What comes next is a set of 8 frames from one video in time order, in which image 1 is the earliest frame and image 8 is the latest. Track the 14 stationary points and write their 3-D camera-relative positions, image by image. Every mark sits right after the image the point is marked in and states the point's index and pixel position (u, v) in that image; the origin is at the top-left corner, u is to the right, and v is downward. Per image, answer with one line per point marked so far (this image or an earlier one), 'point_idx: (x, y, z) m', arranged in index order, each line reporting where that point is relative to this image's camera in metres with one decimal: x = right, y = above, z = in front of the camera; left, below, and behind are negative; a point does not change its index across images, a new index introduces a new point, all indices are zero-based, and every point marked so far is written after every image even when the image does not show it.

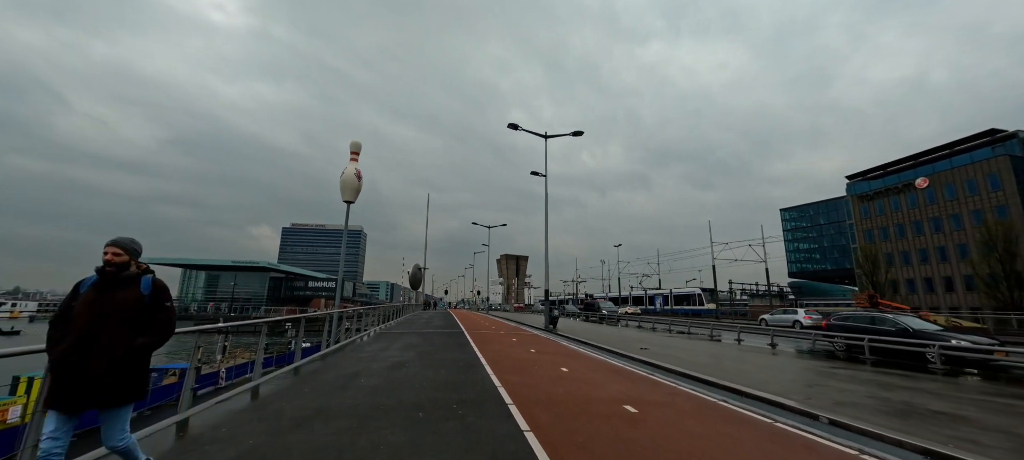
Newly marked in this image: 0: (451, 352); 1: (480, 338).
0: (-1.5, -3.0, +9.5) m
1: (-0.9, -3.7, +13.2) m
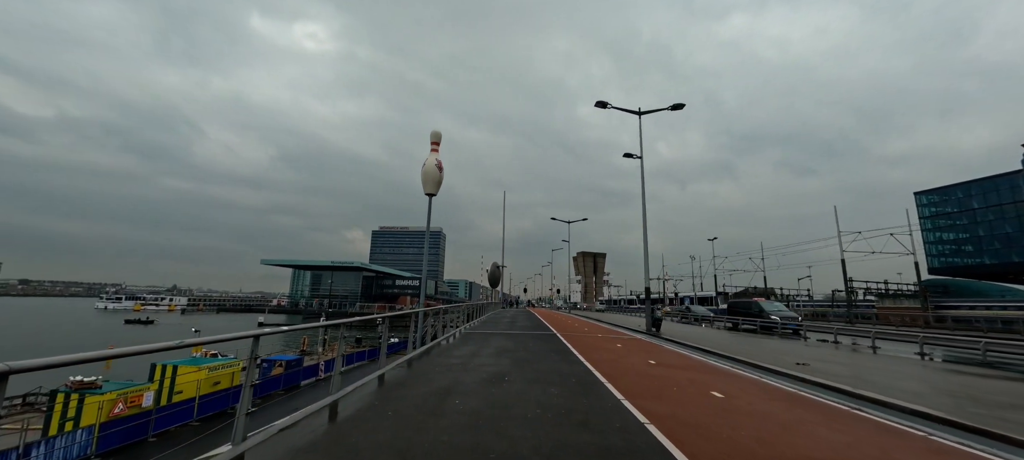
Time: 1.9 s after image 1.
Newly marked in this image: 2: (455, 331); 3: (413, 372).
0: (+0.8, -2.6, +7.9) m
1: (+2.1, -3.3, +11.4) m
2: (-2.2, -3.9, +15.0) m
3: (-1.7, -2.4, +6.7) m
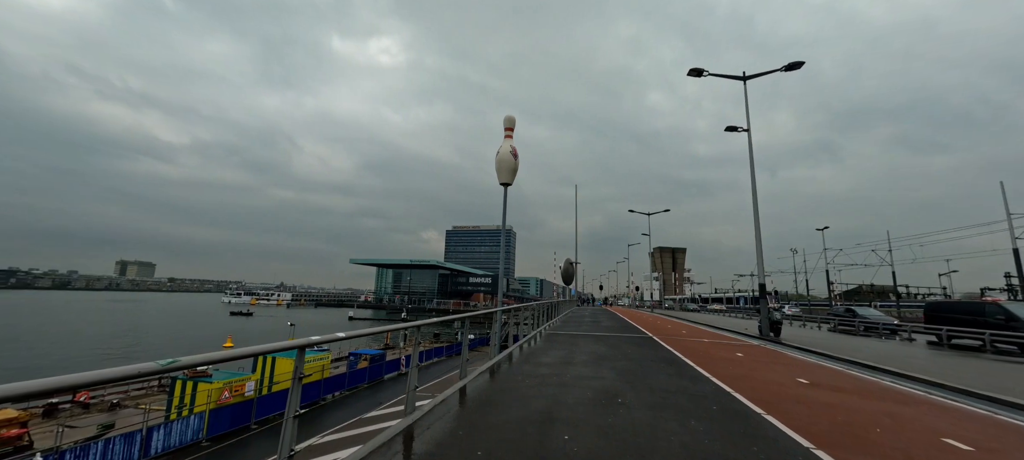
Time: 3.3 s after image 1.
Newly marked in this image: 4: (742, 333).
0: (+2.5, -2.3, +6.3) m
1: (+4.4, -3.0, +9.6) m
2: (+0.8, -3.6, +13.8) m
3: (-0.2, -2.2, +5.5) m
4: (+8.8, -3.9, +14.9) m
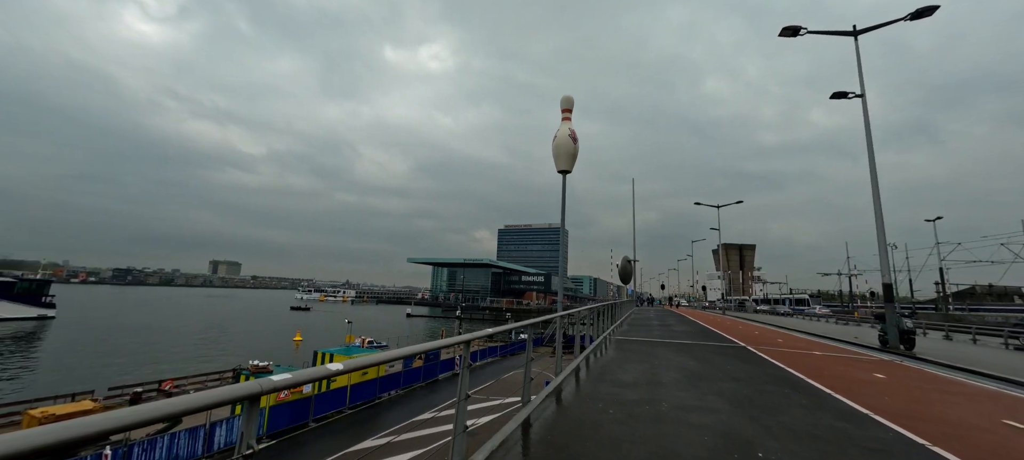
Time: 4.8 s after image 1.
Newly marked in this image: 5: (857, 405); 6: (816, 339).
0: (+3.4, -2.1, +4.5) m
1: (+5.7, -2.7, +7.6) m
2: (+2.8, -3.3, +12.2) m
3: (+0.7, -2.0, +4.2) m
4: (+10.8, -3.6, +12.3) m
5: (+4.4, -2.2, +5.1) m
6: (+10.2, -3.7, +13.1) m
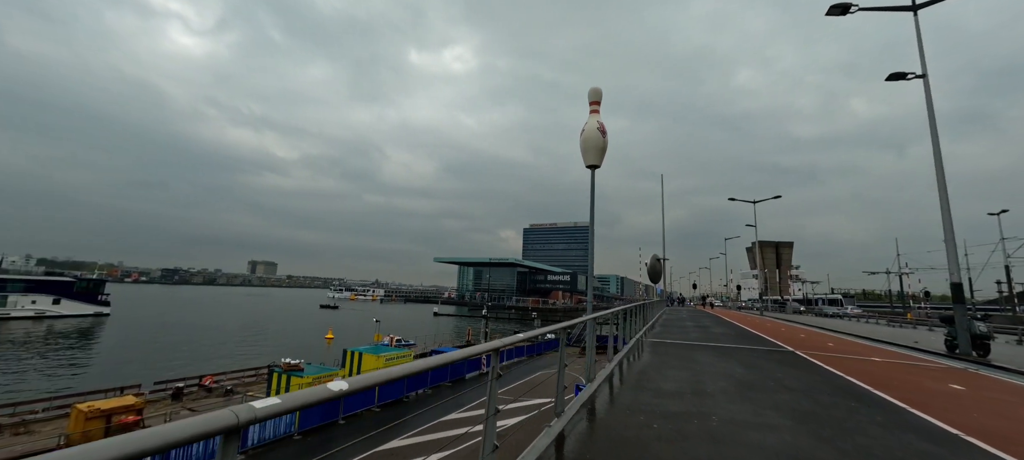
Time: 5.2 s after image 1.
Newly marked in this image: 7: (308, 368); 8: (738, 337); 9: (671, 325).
0: (+3.8, -2.0, +3.9) m
1: (+6.2, -2.6, +6.8) m
2: (+3.6, -3.2, +11.6) m
3: (+1.0, -1.9, +3.8) m
4: (+11.6, -3.4, +11.3) m
5: (+4.8, -2.2, +4.5) m
6: (+11.0, -3.5, +12.1) m
7: (-9.1, -6.1, +17.4) m
8: (+7.2, -3.4, +12.4) m
9: (+6.5, -3.9, +16.1) m
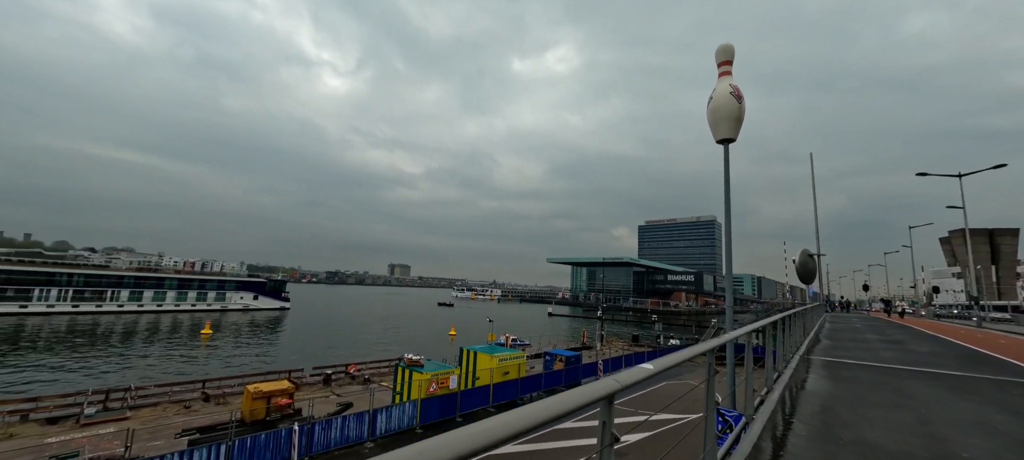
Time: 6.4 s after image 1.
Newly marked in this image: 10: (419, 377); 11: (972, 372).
0: (+4.5, -1.7, +1.7) m
1: (+7.7, -2.1, +3.8) m
2: (+6.5, -2.9, +9.1) m
3: (+1.8, -1.7, +2.3) m
4: (+14.1, -2.8, +6.5) m
5: (+5.6, -1.8, +1.9) m
6: (+13.8, -2.9, +7.5) m
7: (-3.9, -6.2, +18.2) m
8: (+10.2, -2.9, +8.8) m
9: (+10.6, -3.4, +12.6) m
10: (-3.9, -6.1, +16.3) m
11: (+8.5, -2.6, +7.2) m
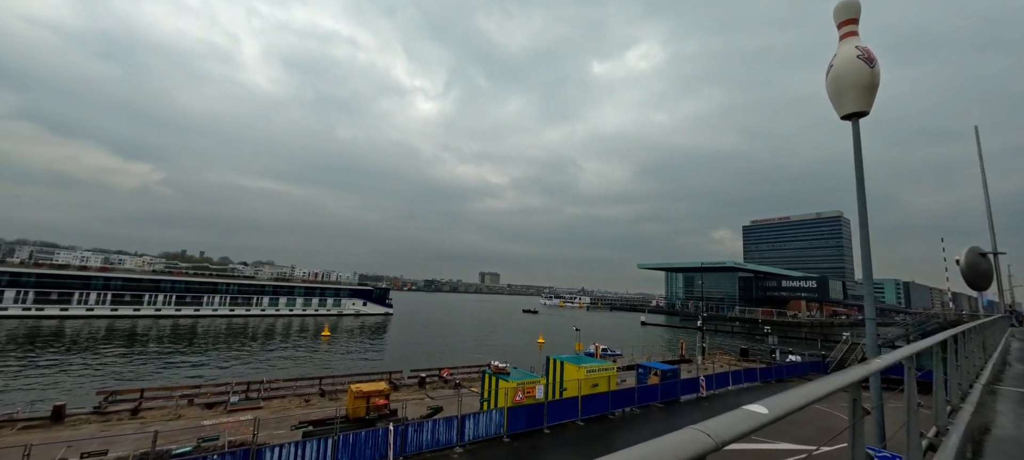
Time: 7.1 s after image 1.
0: (+4.5, -1.5, +0.2) m
1: (+8.1, -1.8, +1.5) m
2: (+8.2, -2.7, +7.0) m
3: (+2.0, -1.6, +1.4) m
4: (+15.0, -2.3, +2.8) m
5: (+5.7, -1.5, +0.2) m
6: (+14.9, -2.4, +3.8) m
7: (+0.1, -6.5, +18.0) m
8: (+11.7, -2.6, +5.9) m
9: (+13.0, -3.2, +9.5) m
10: (-0.3, -6.3, +16.2) m
11: (+9.7, -2.4, +4.7) m
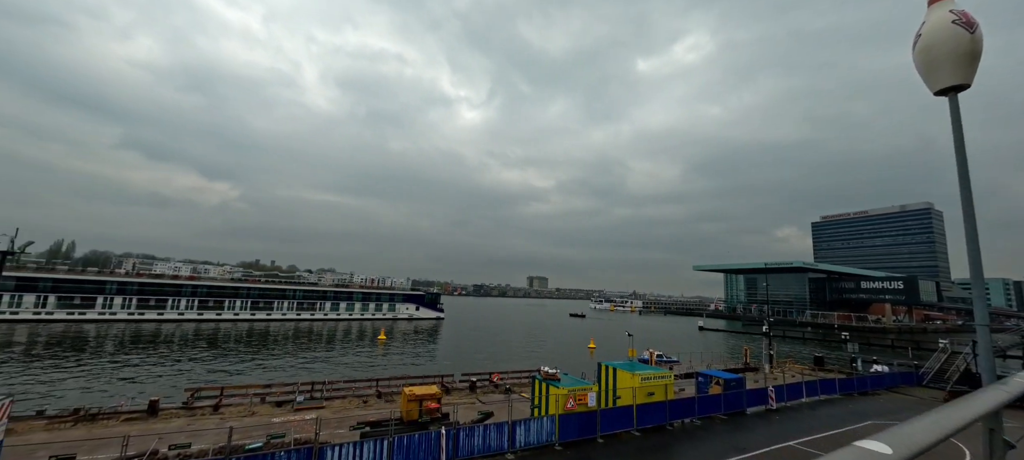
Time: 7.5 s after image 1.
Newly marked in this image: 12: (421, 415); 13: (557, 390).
0: (+4.5, -1.3, -0.5) m
1: (+8.3, -1.6, +0.3) m
2: (+9.0, -2.5, +5.7) m
3: (+2.2, -1.5, +1.0) m
4: (+15.3, -1.9, +0.8) m
5: (+5.7, -1.4, -0.7) m
6: (+15.3, -2.0, +1.8) m
7: (+2.3, -6.6, +17.6) m
8: (+12.3, -2.3, +4.3) m
9: (+14.1, -2.9, +7.7) m
10: (+1.8, -6.5, +15.8) m
11: (+10.2, -2.1, +3.3) m
12: (-3.4, -6.9, +14.8) m
13: (+1.8, -6.5, +15.9) m
